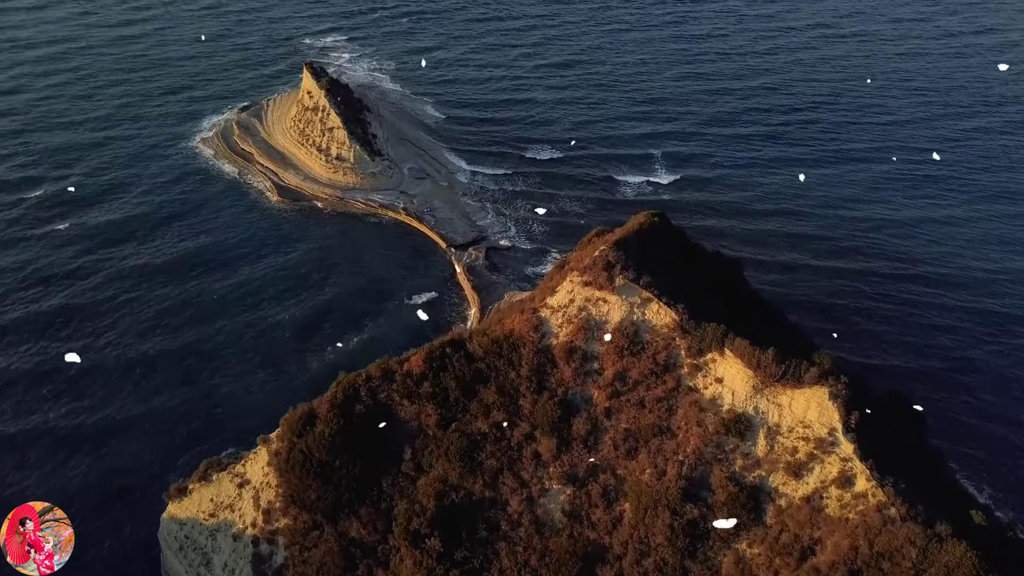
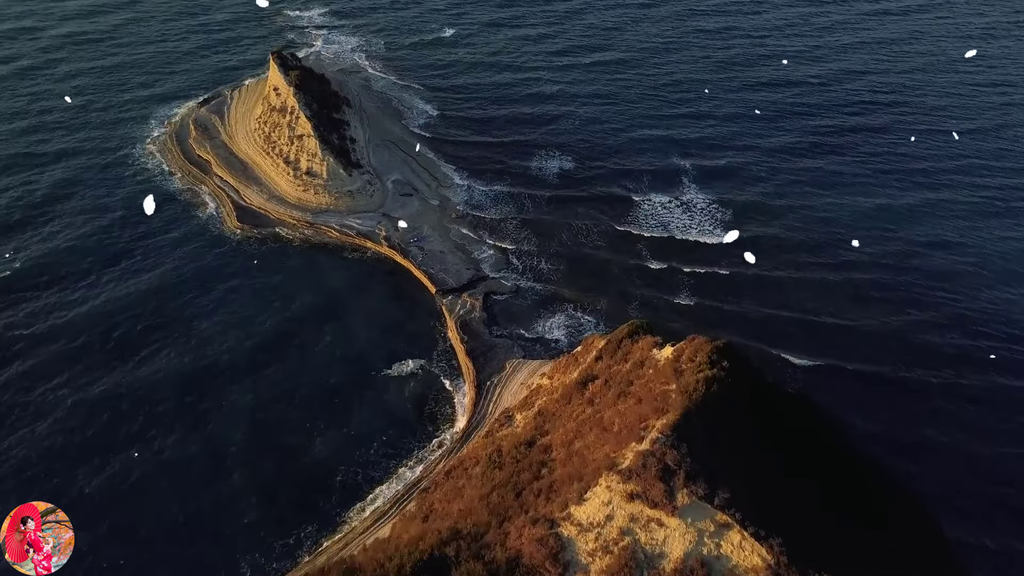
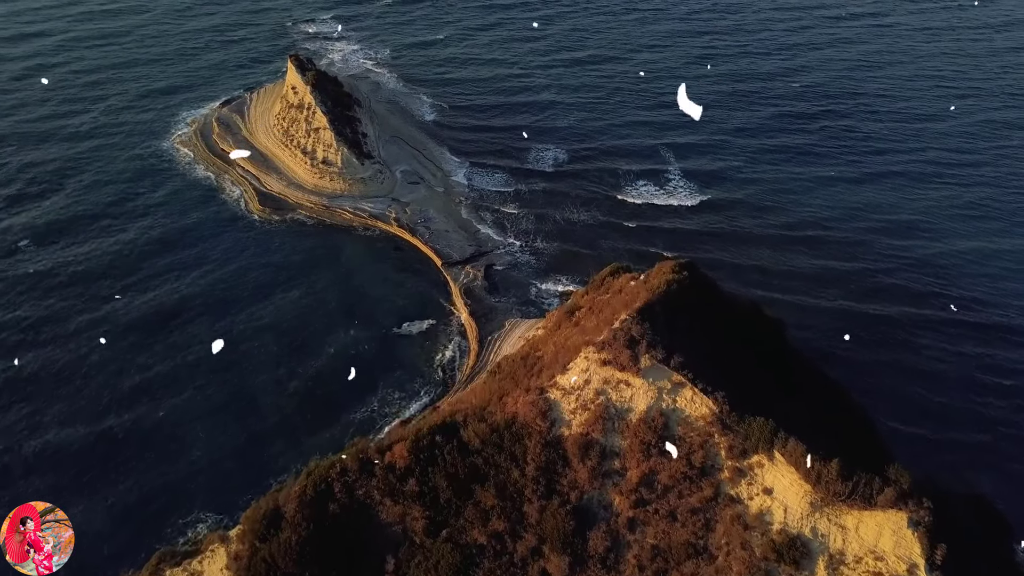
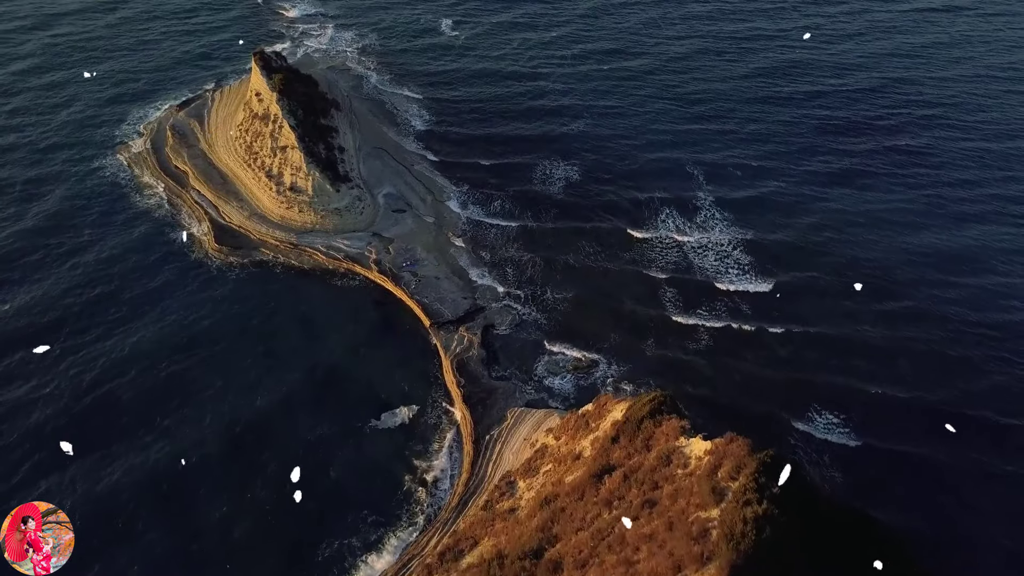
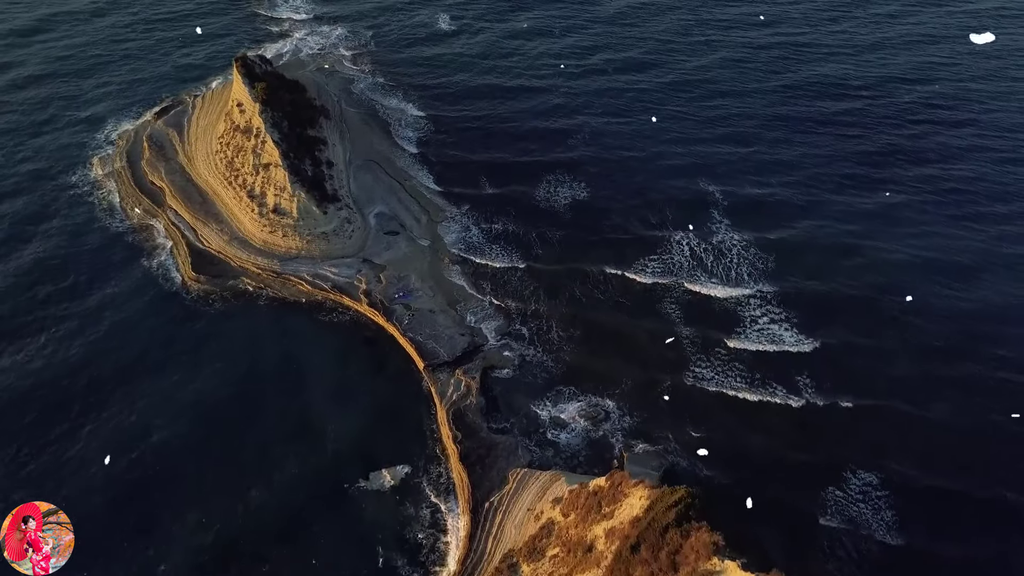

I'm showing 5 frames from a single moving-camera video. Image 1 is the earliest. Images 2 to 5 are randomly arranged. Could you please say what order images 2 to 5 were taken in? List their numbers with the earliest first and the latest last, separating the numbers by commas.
3, 2, 4, 5
